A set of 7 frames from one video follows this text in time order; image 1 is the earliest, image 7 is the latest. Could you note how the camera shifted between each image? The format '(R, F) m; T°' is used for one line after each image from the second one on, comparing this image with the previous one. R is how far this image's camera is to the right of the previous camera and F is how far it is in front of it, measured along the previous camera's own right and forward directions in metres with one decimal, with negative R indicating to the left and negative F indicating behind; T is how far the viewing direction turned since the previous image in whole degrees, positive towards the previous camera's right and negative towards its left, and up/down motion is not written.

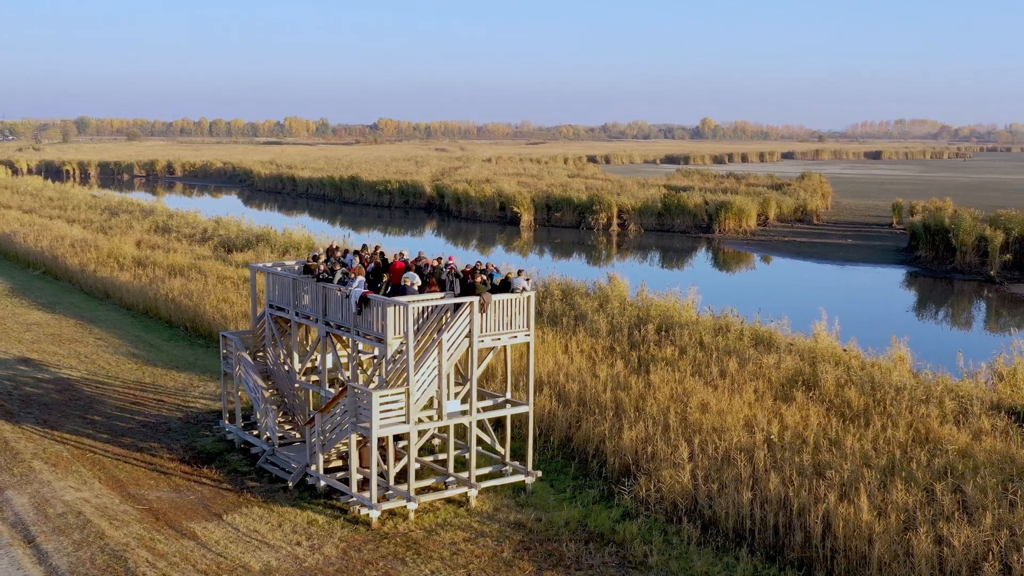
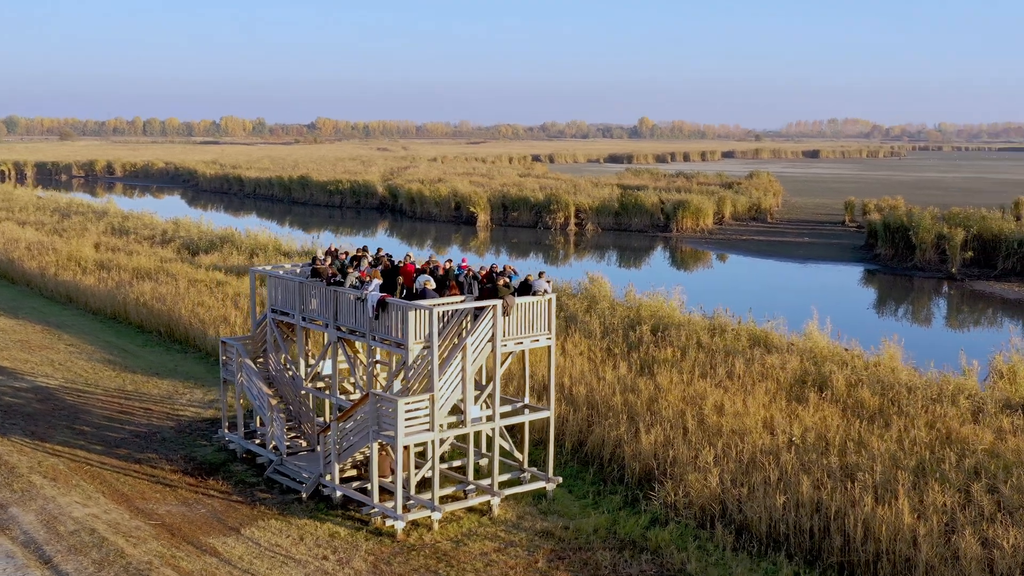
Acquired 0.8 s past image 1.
(-0.9, +0.3) m; +3°
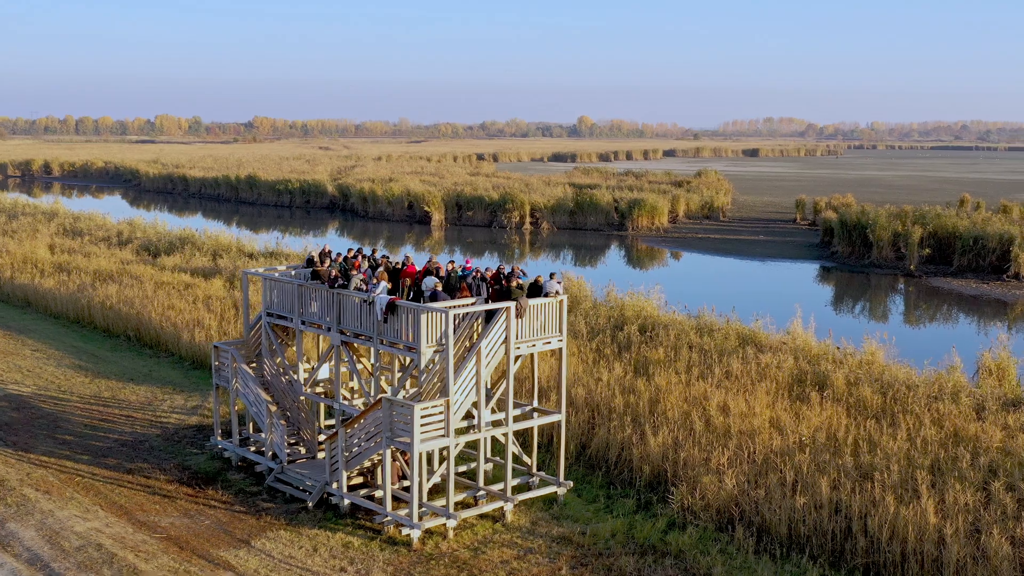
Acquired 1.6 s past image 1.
(-0.8, +0.3) m; +3°
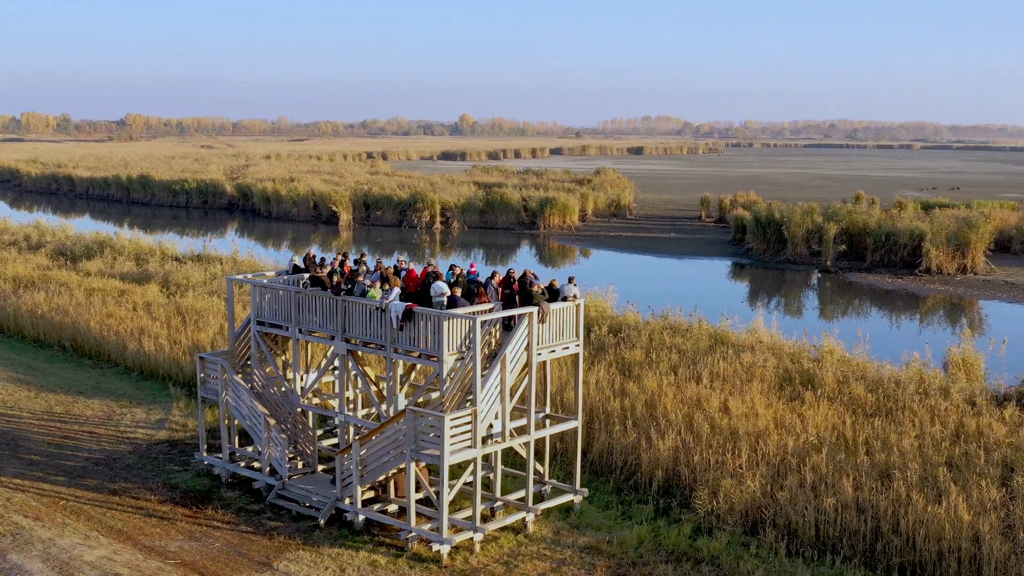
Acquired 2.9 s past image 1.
(-1.4, +0.4) m; +6°
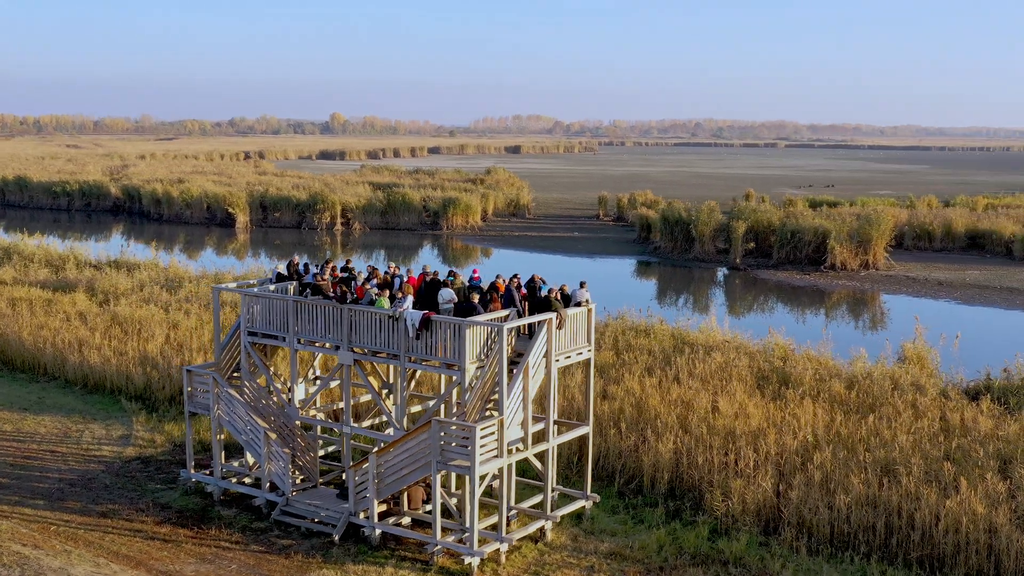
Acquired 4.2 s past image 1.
(-1.5, +0.2) m; +6°
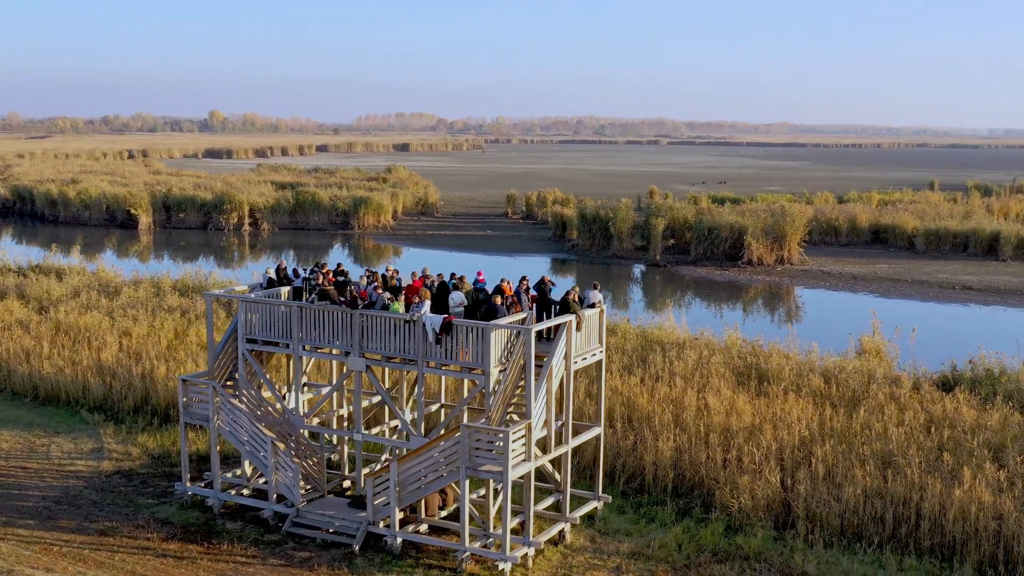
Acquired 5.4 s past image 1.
(-1.4, +0.1) m; +6°
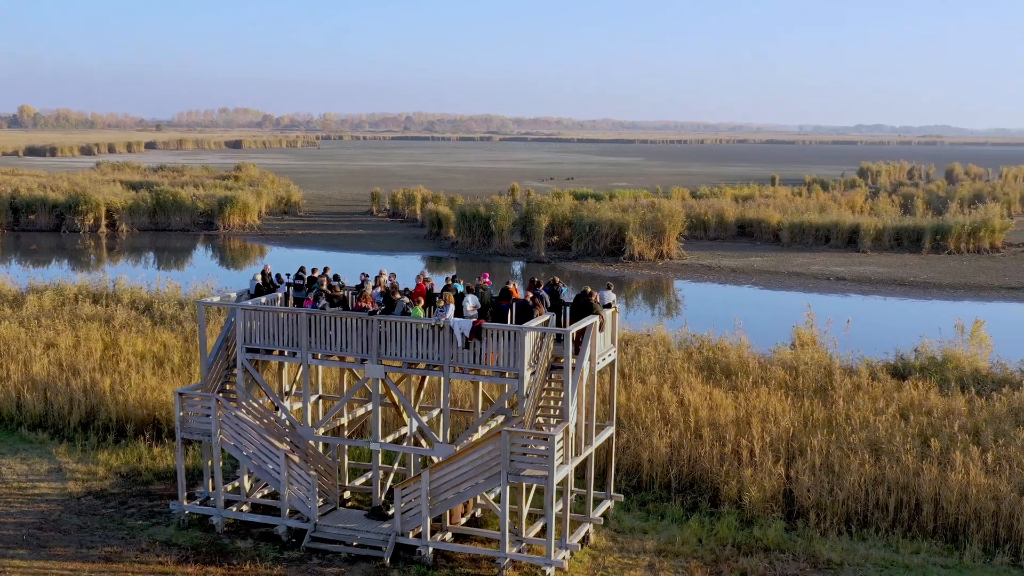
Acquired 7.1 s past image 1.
(-1.9, +0.3) m; +8°
